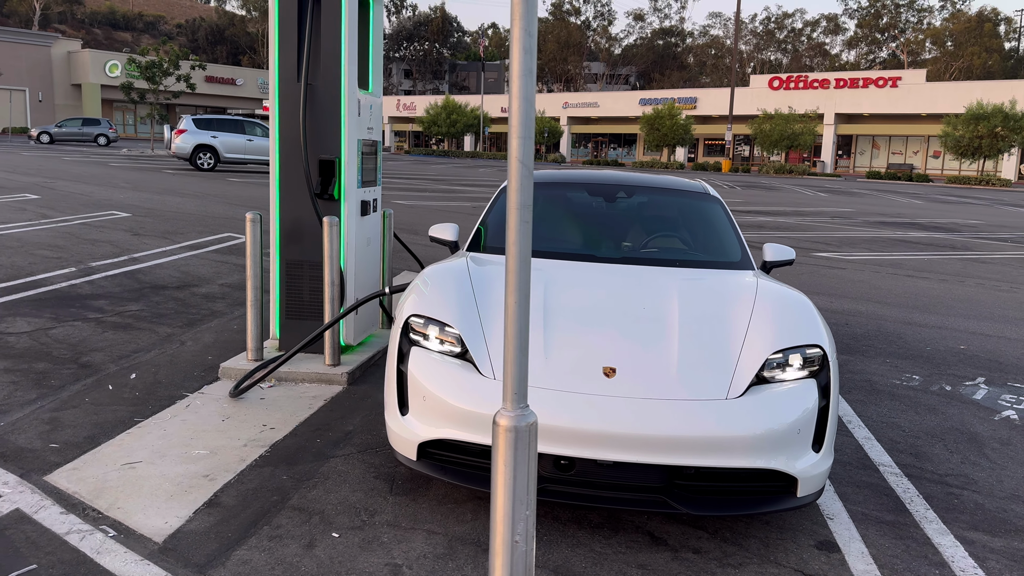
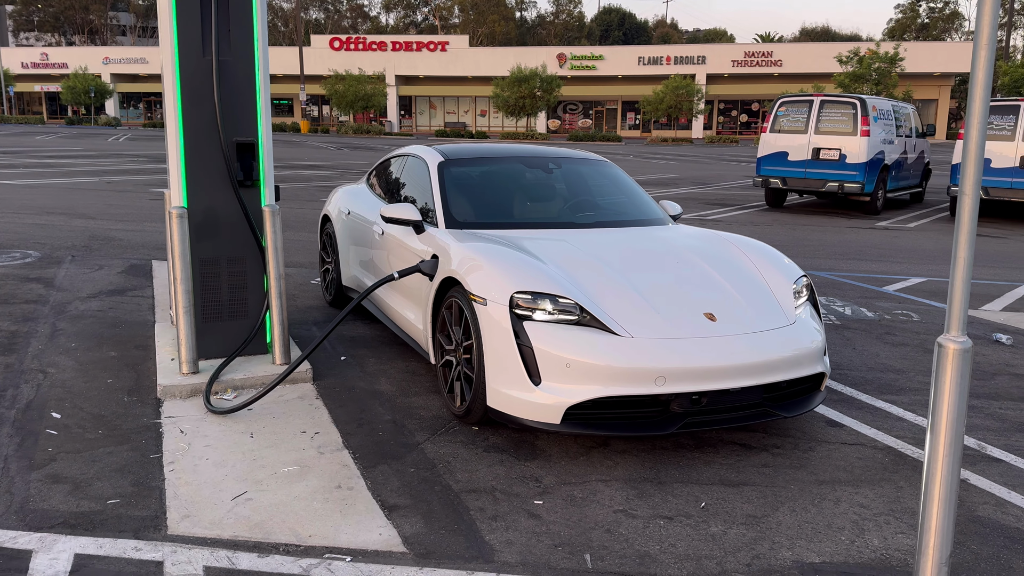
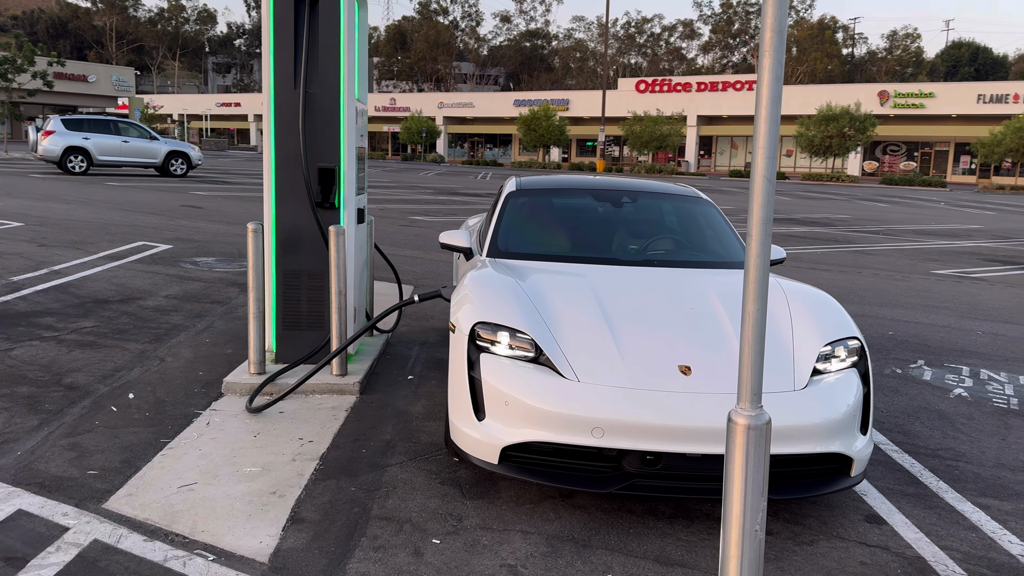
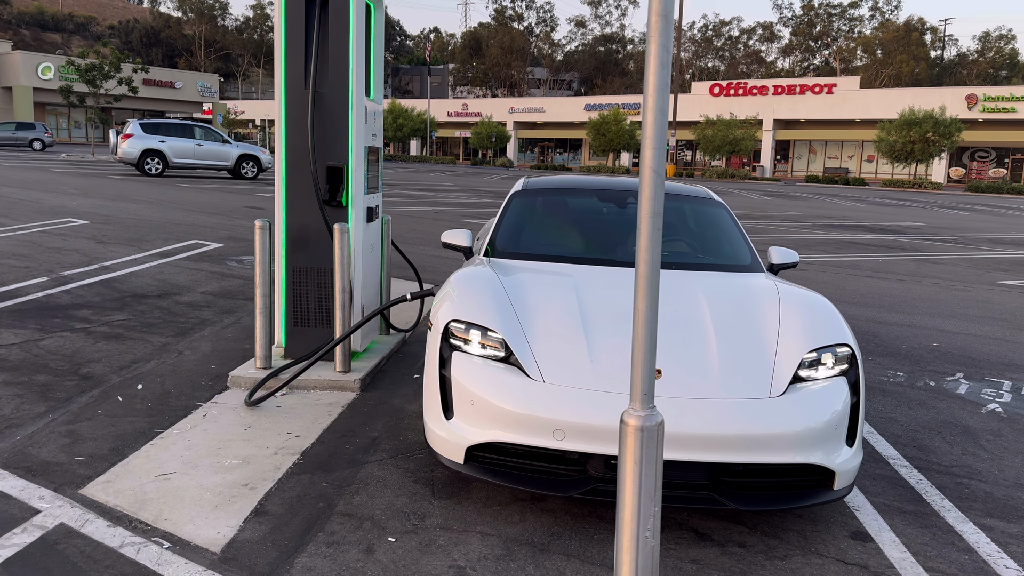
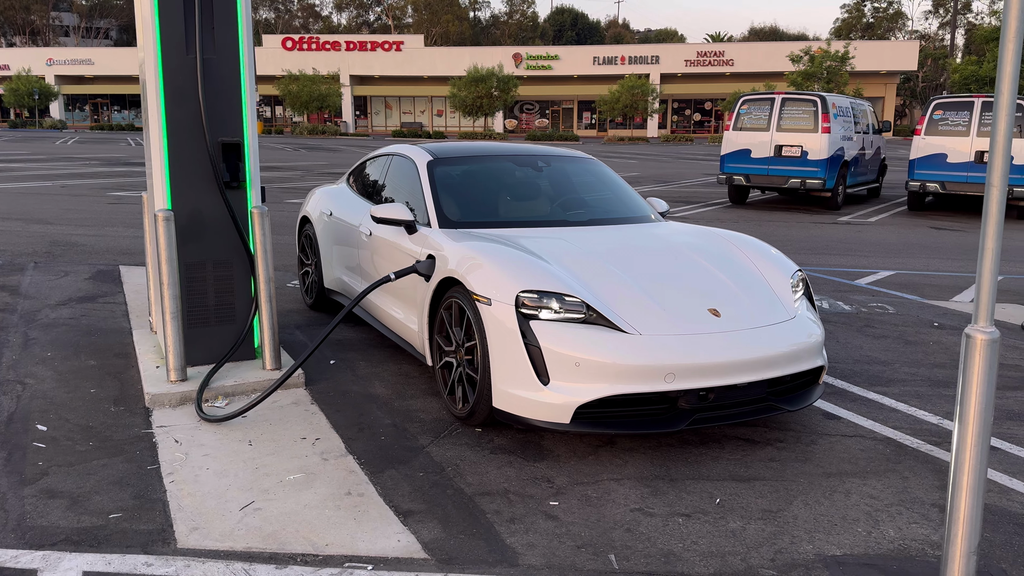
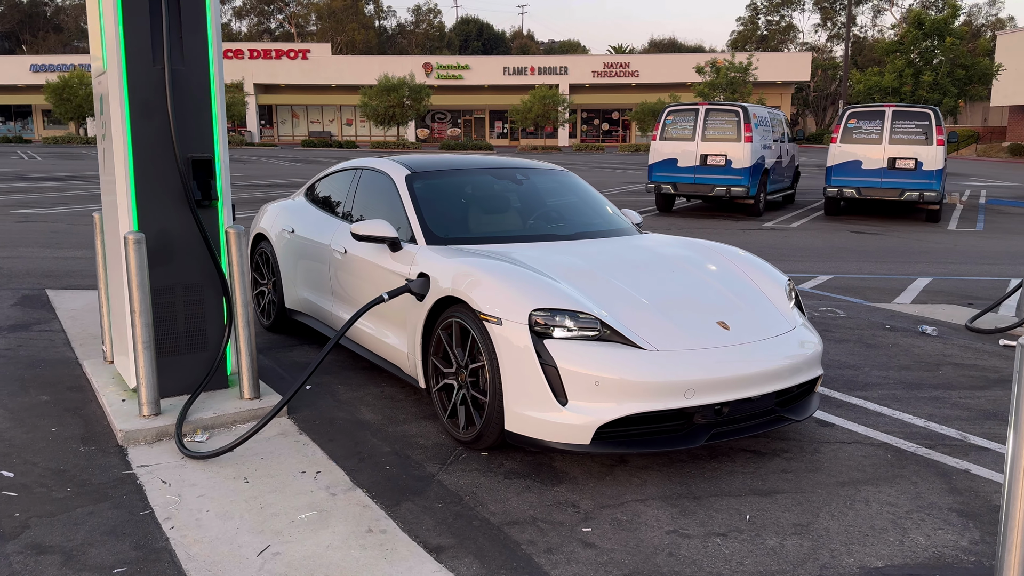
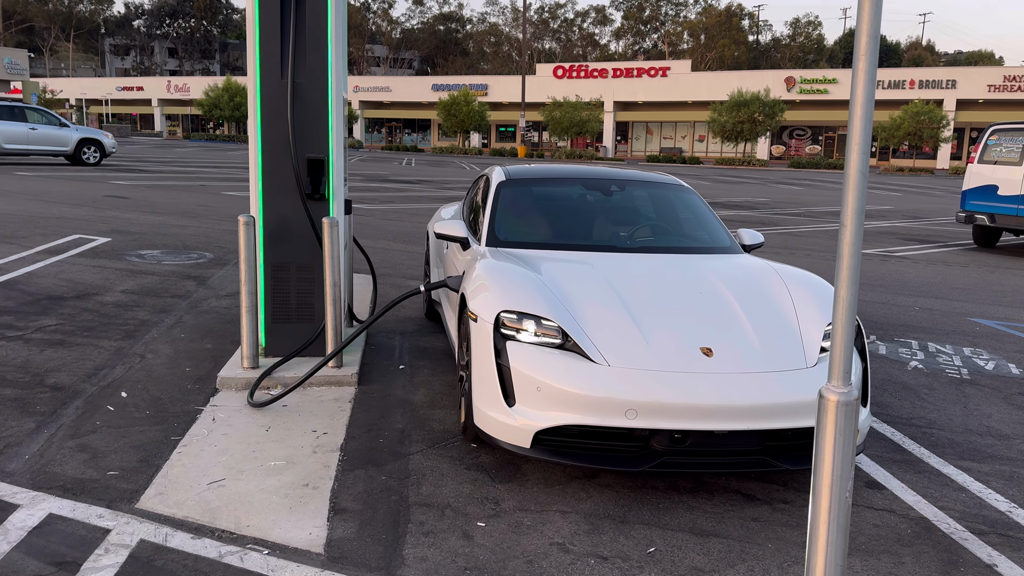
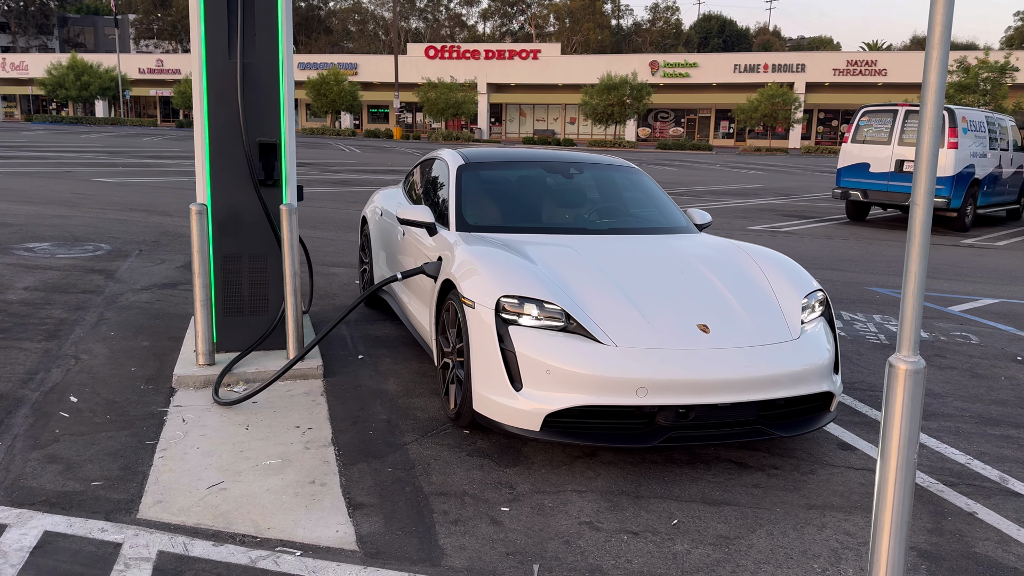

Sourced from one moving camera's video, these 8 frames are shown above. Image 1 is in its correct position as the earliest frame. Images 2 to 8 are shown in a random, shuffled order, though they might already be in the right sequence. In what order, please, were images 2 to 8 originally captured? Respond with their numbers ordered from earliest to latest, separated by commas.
4, 3, 7, 8, 2, 5, 6
